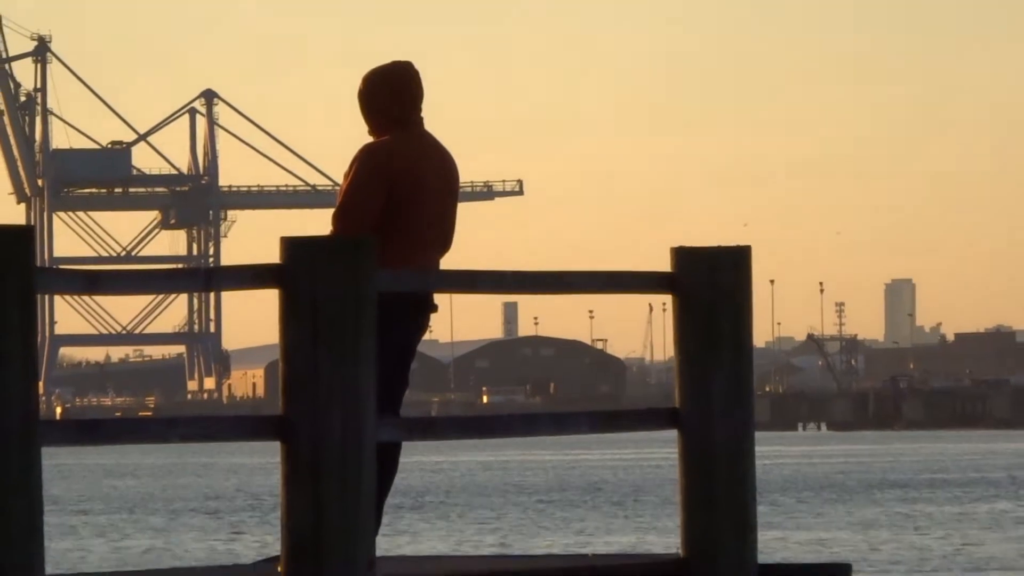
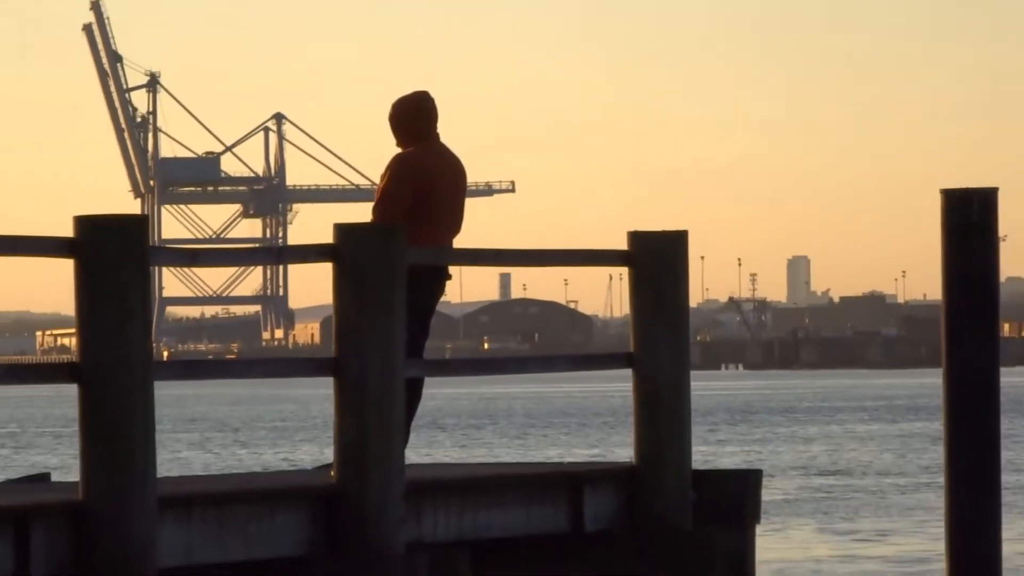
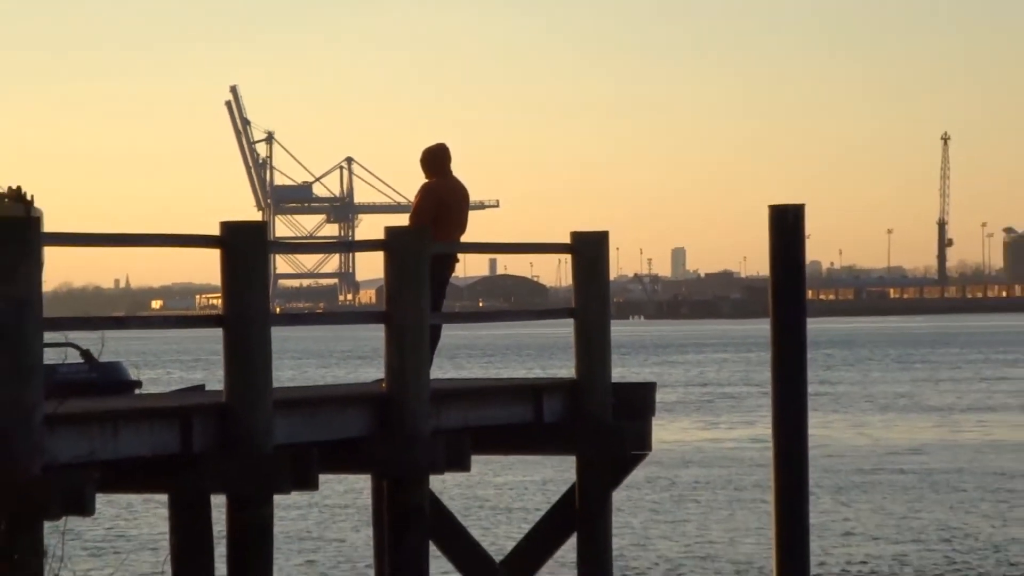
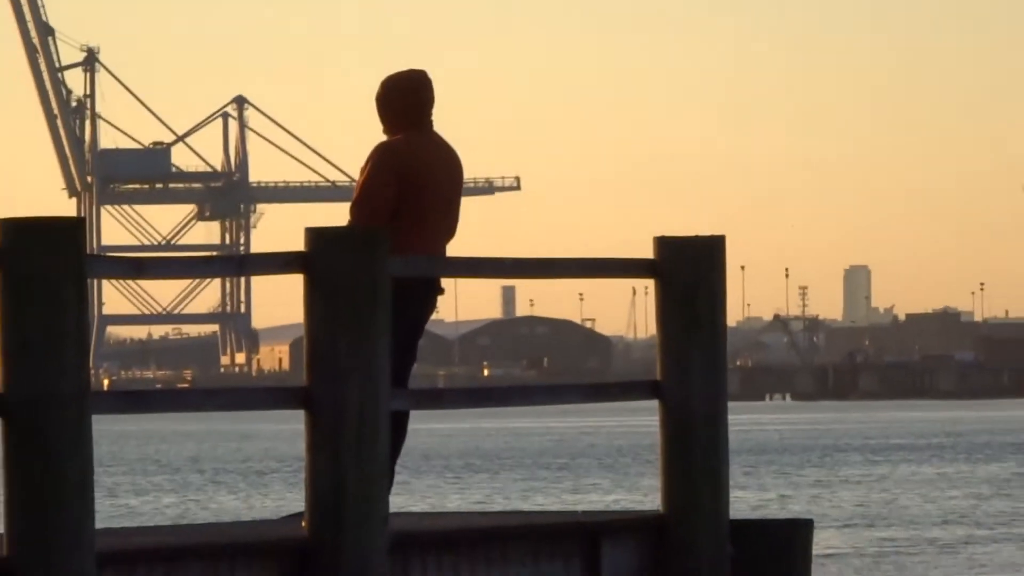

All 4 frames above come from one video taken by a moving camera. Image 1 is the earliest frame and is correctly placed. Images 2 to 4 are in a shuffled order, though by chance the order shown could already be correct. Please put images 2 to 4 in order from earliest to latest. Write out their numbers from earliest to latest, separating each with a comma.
4, 2, 3
